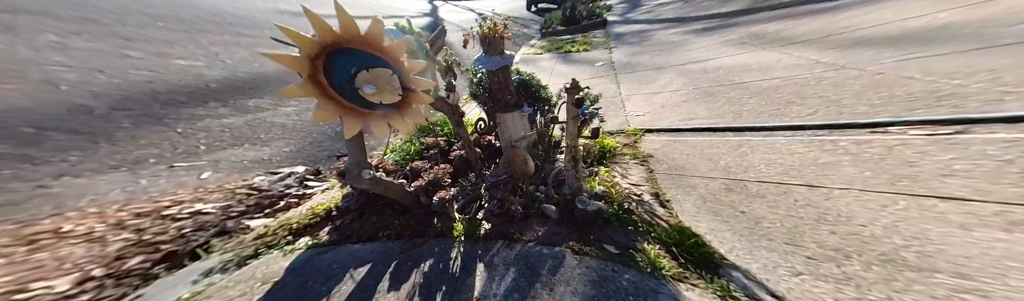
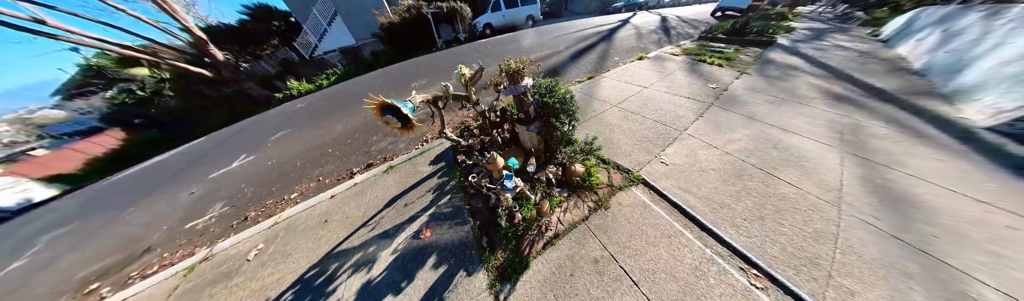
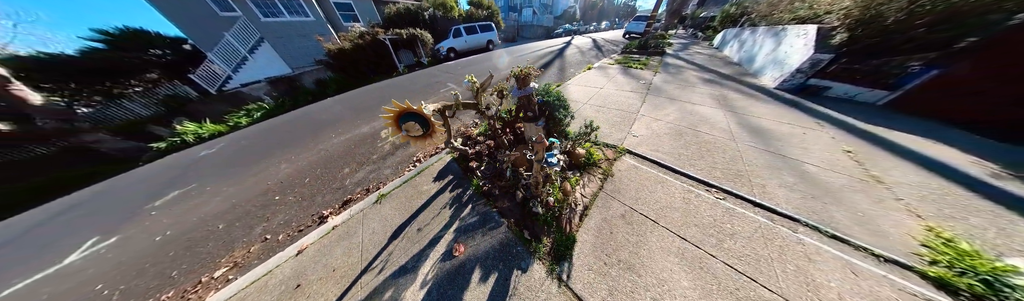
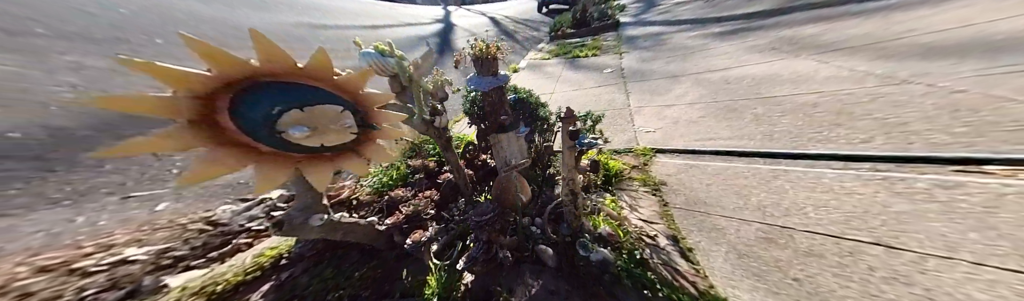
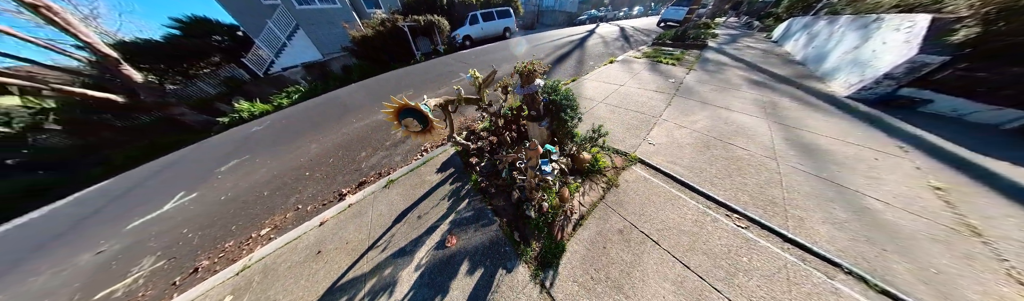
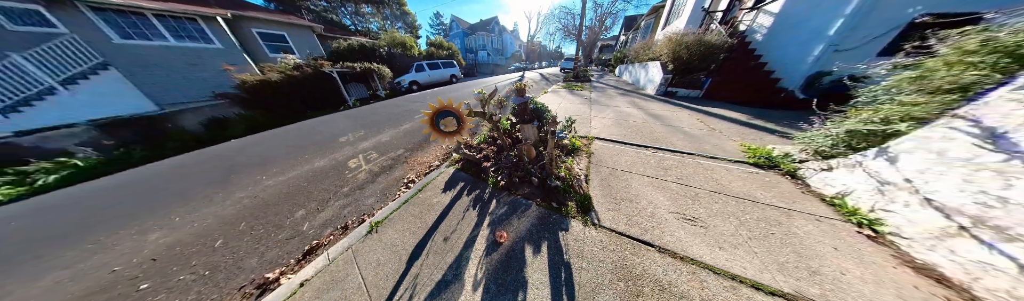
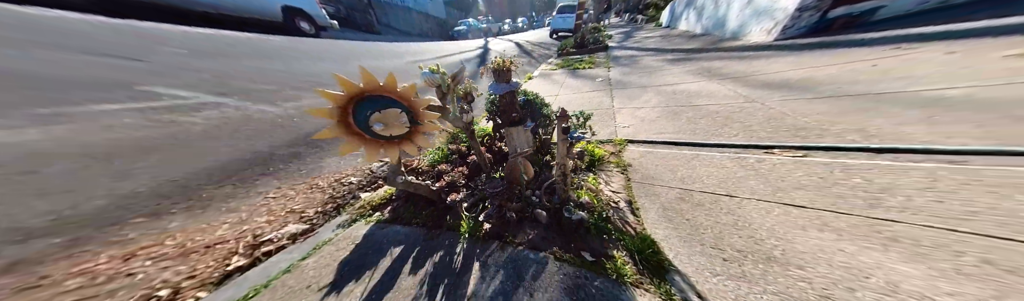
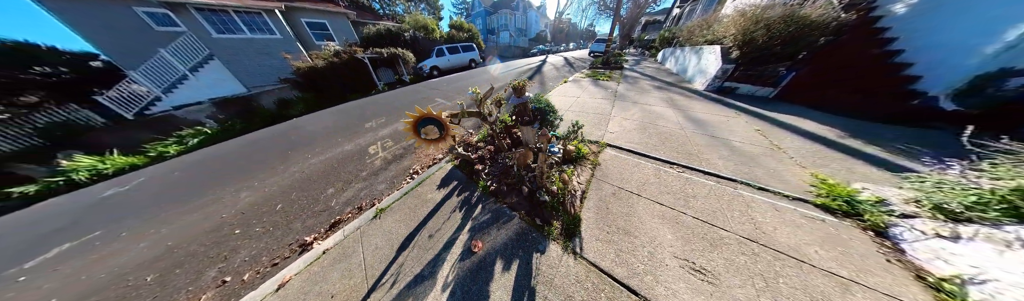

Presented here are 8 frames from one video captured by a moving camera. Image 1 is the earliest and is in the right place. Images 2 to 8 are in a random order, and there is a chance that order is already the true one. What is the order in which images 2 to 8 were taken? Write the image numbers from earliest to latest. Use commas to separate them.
4, 7, 6, 8, 3, 5, 2
